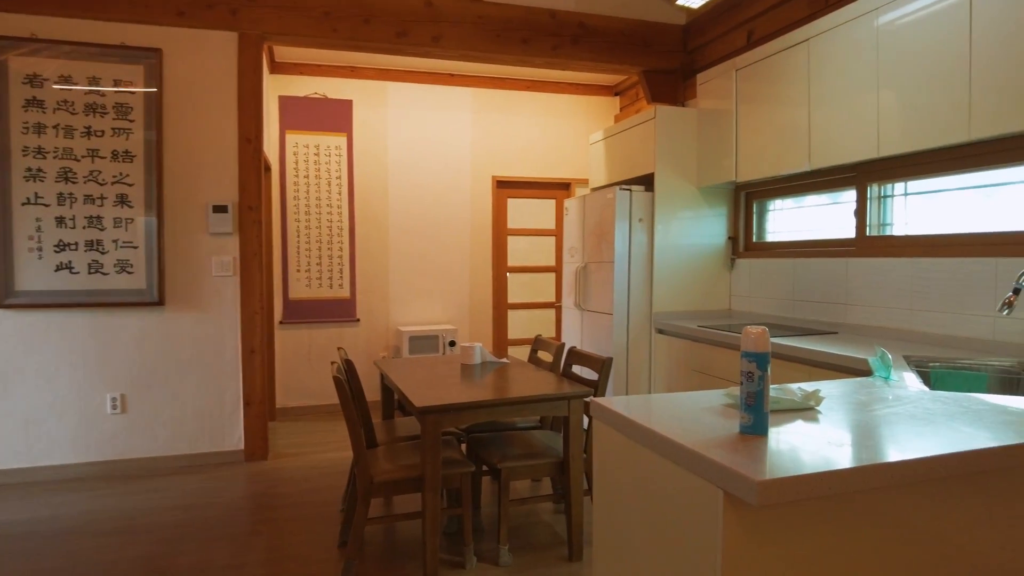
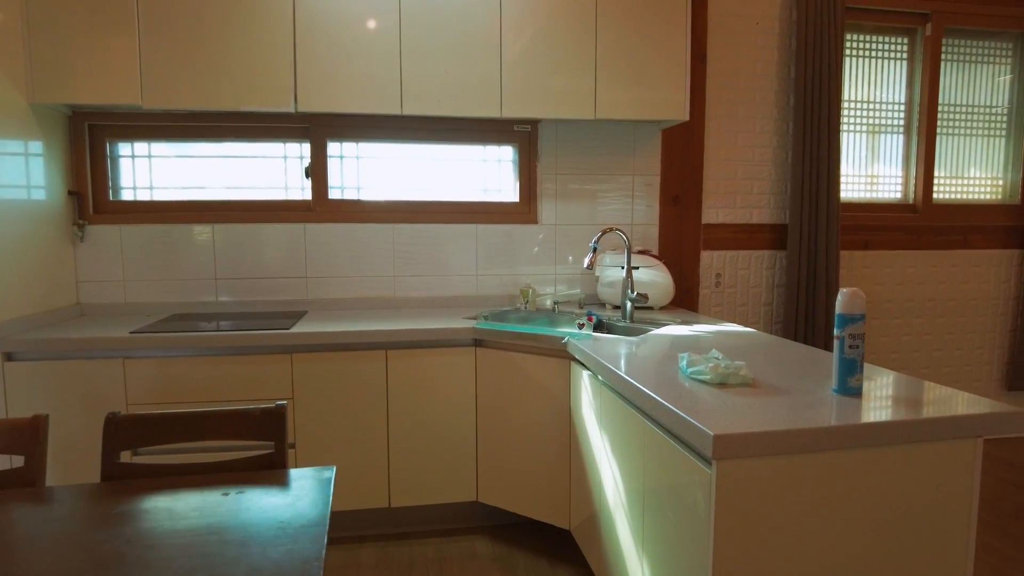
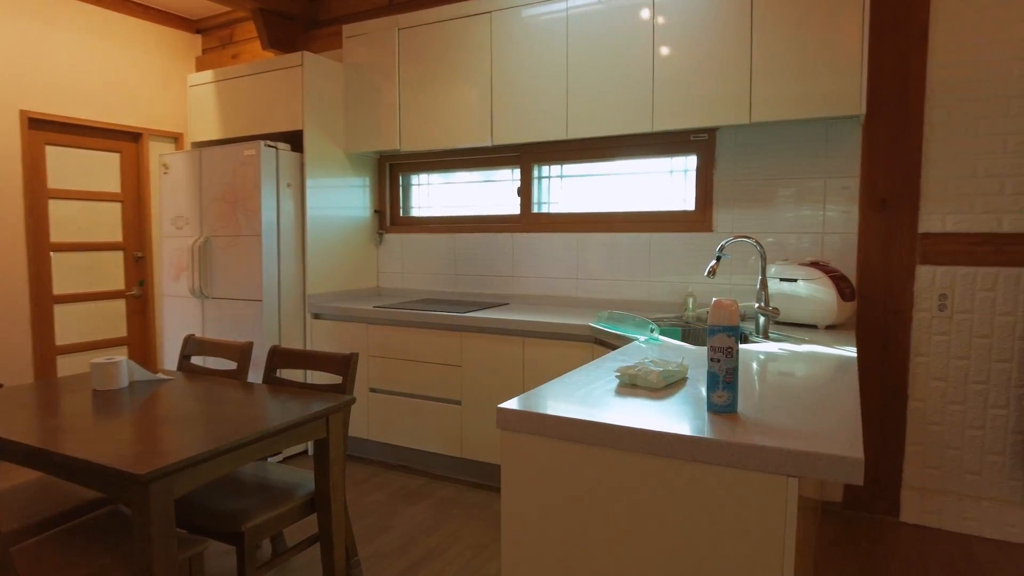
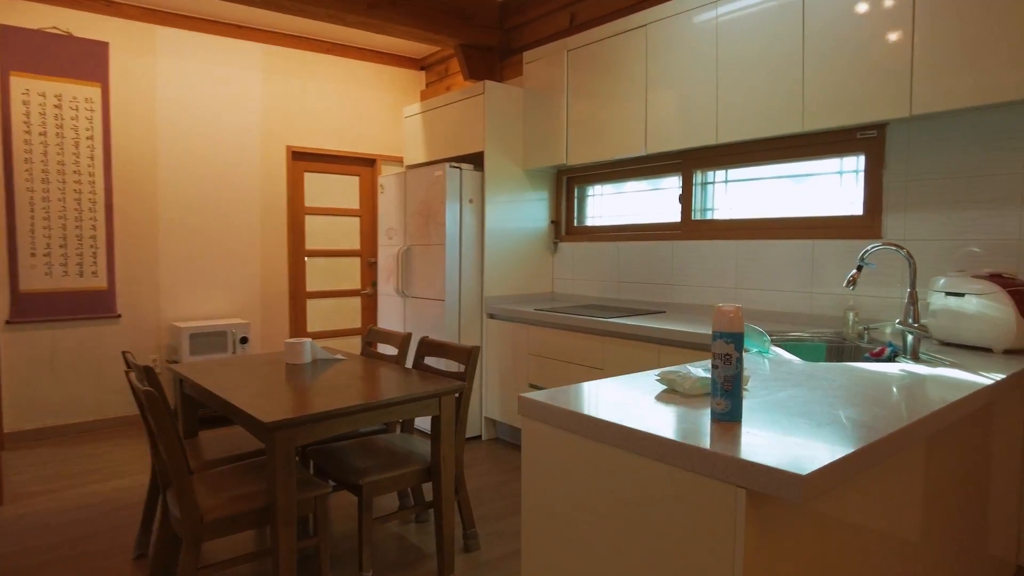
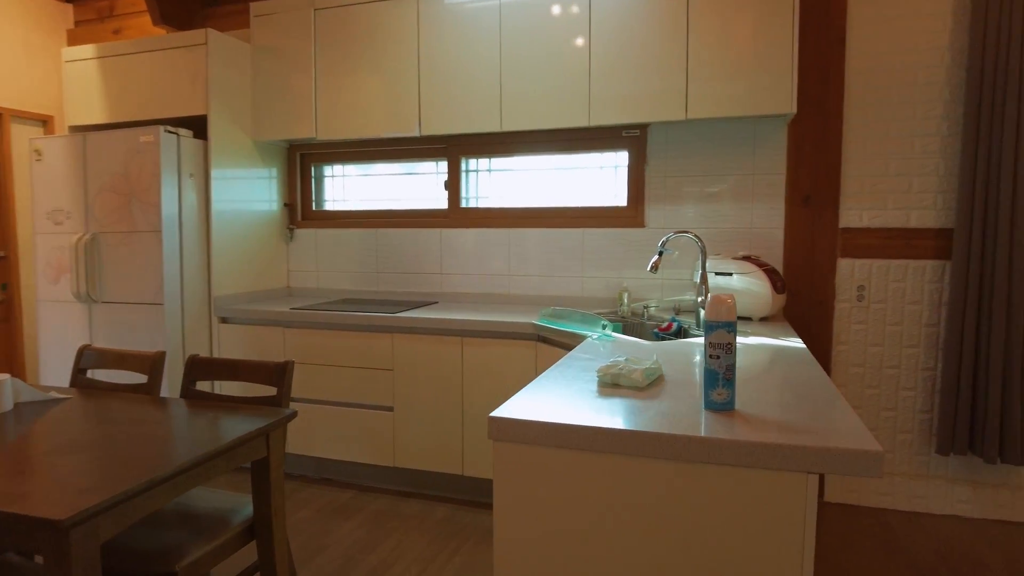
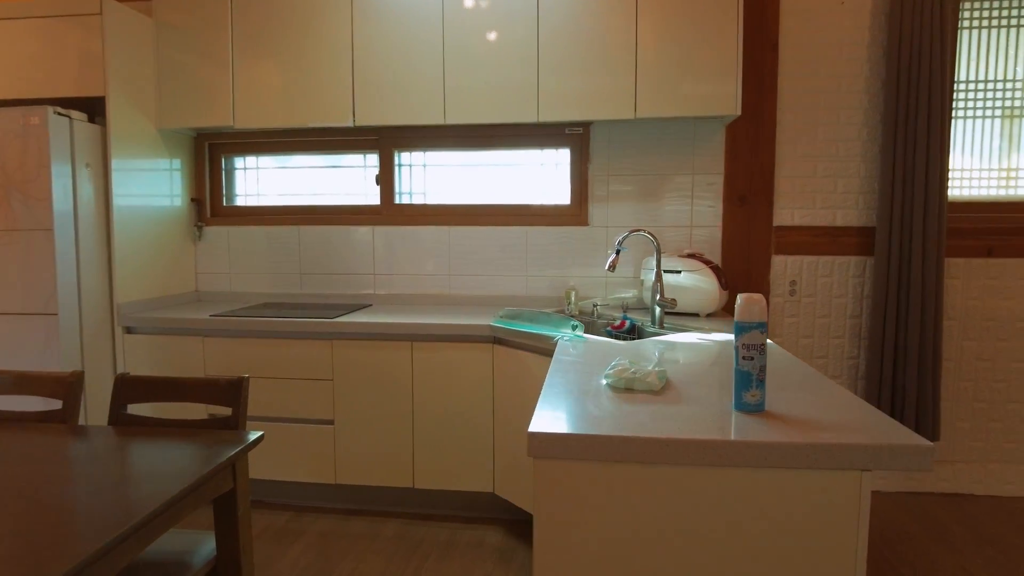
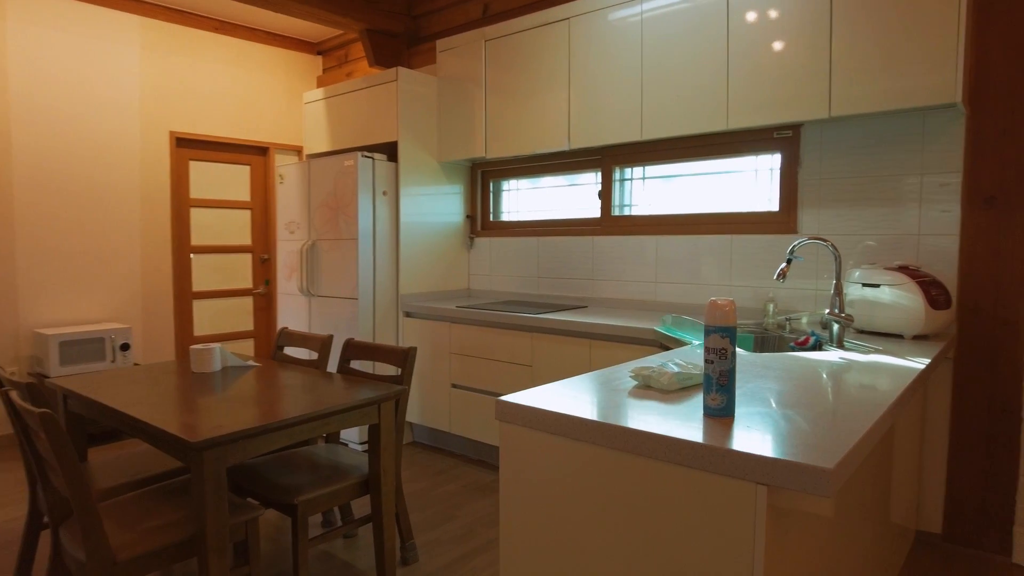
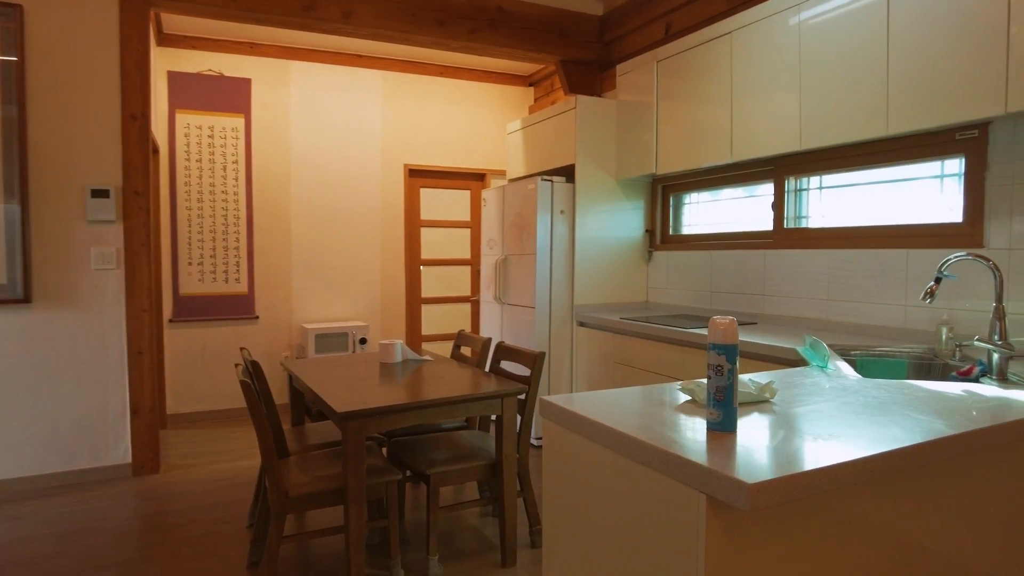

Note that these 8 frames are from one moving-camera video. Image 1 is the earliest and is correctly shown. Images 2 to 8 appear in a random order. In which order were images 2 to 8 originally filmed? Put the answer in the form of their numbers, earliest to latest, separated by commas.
8, 4, 7, 3, 5, 6, 2
